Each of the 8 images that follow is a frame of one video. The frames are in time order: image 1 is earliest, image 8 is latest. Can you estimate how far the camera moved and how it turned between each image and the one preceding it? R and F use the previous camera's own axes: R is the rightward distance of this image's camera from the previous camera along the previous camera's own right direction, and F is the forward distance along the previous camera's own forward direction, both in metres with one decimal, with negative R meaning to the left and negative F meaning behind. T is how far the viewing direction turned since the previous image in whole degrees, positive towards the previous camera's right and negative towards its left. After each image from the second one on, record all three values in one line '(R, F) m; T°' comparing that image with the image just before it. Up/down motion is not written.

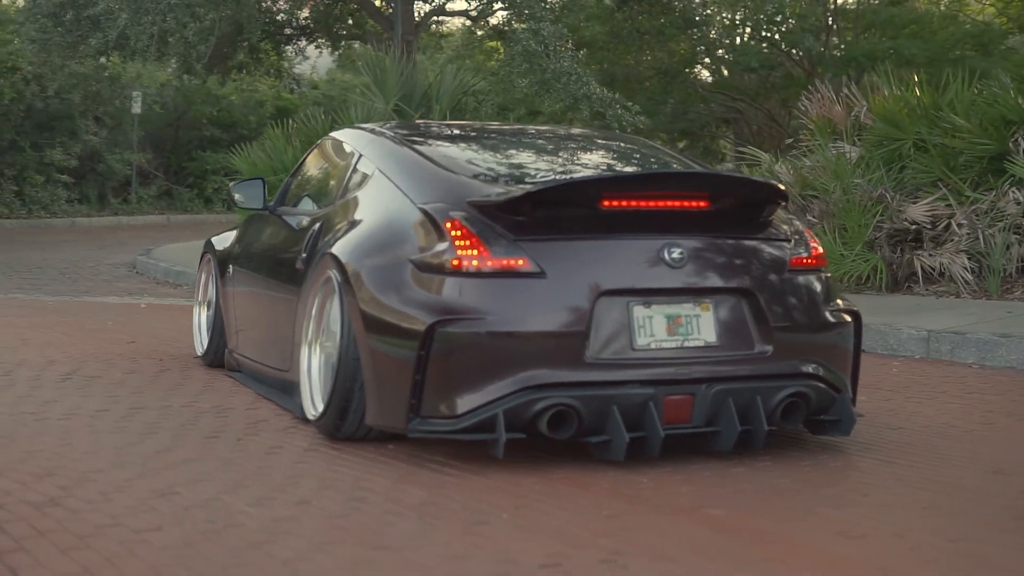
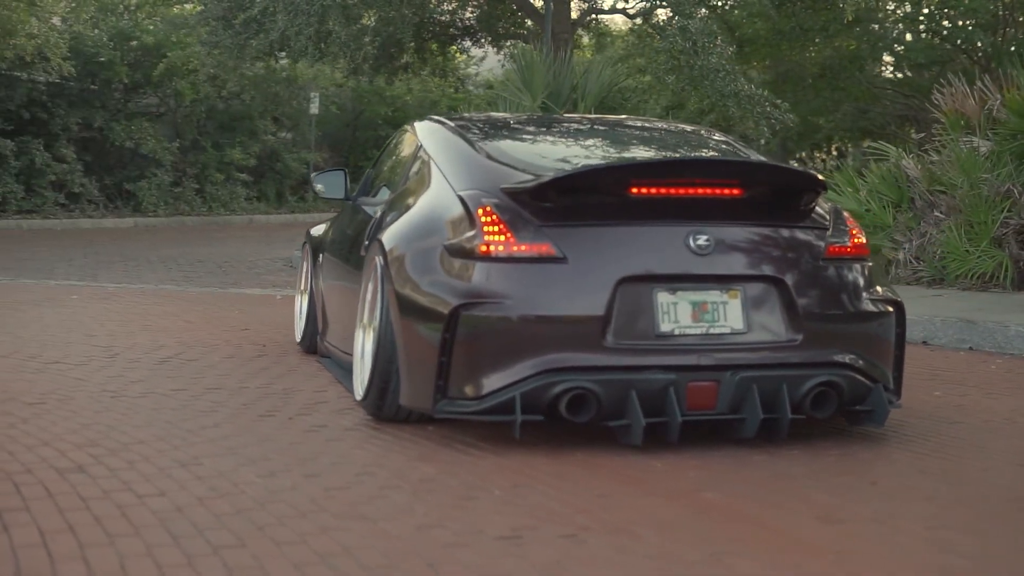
(+0.6, -0.1) m; -7°
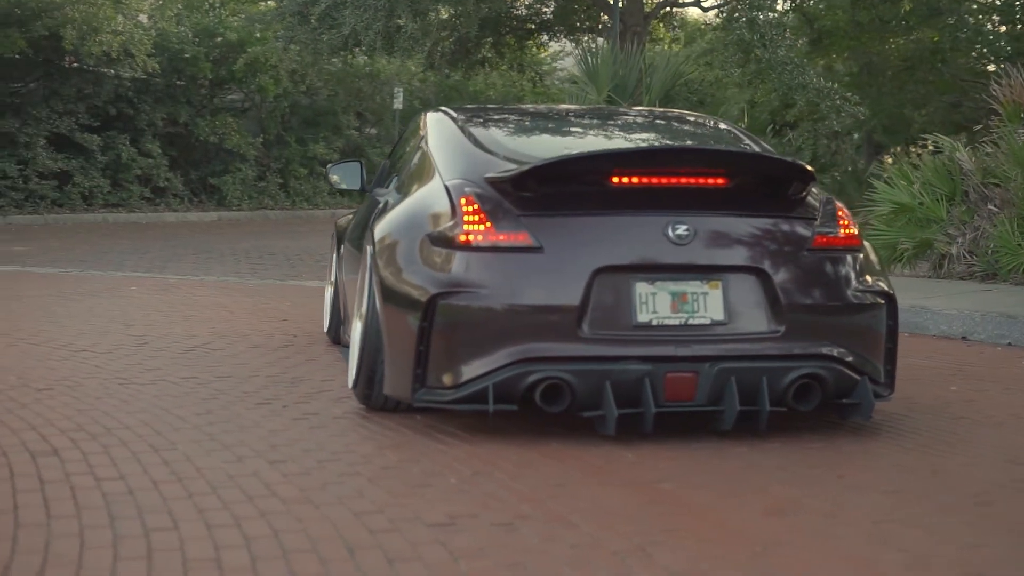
(+0.5, 0.0) m; -4°
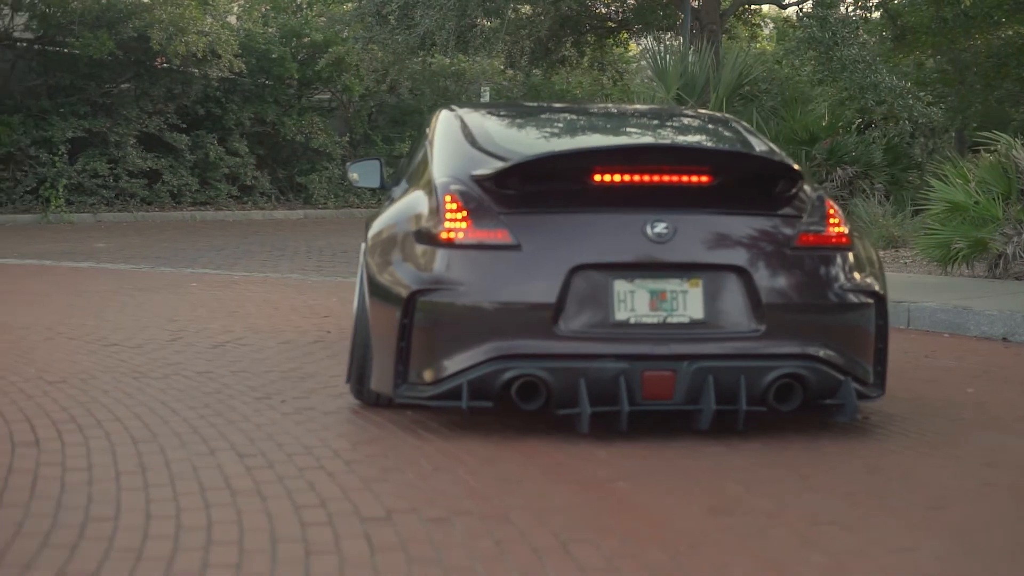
(+0.5, 0.0) m; -4°
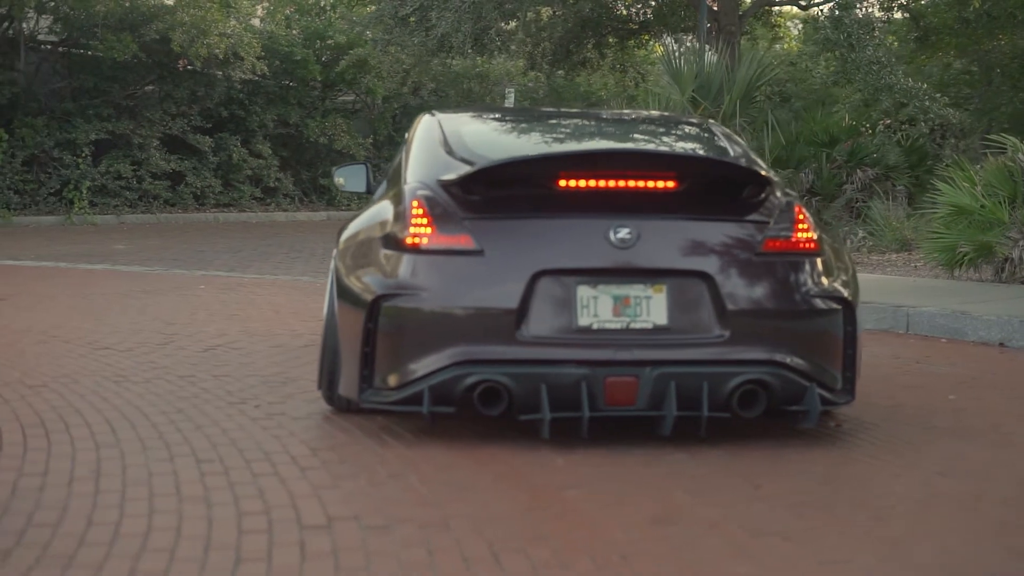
(+0.3, 0.0) m; -1°
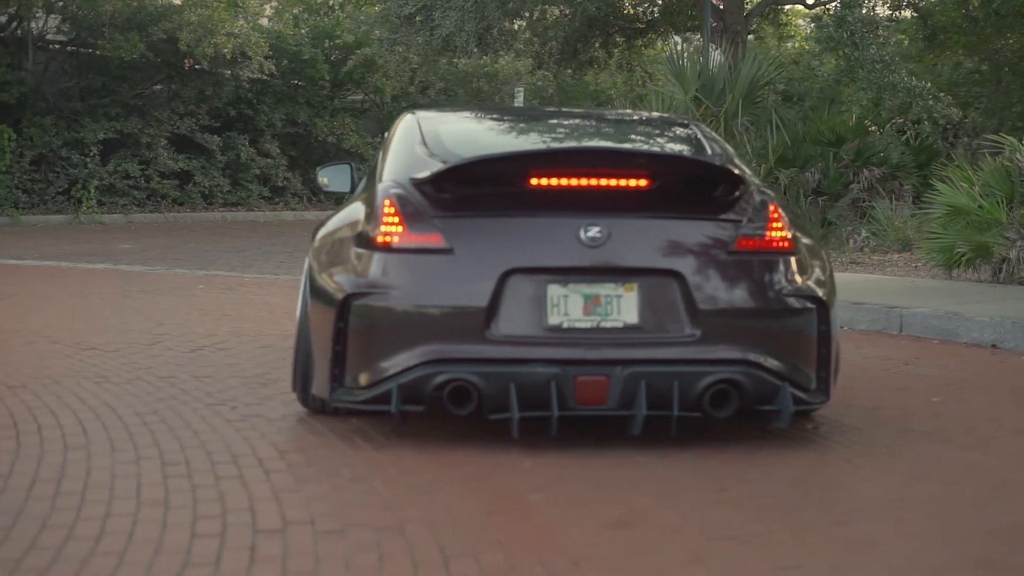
(+0.2, 0.0) m; -1°
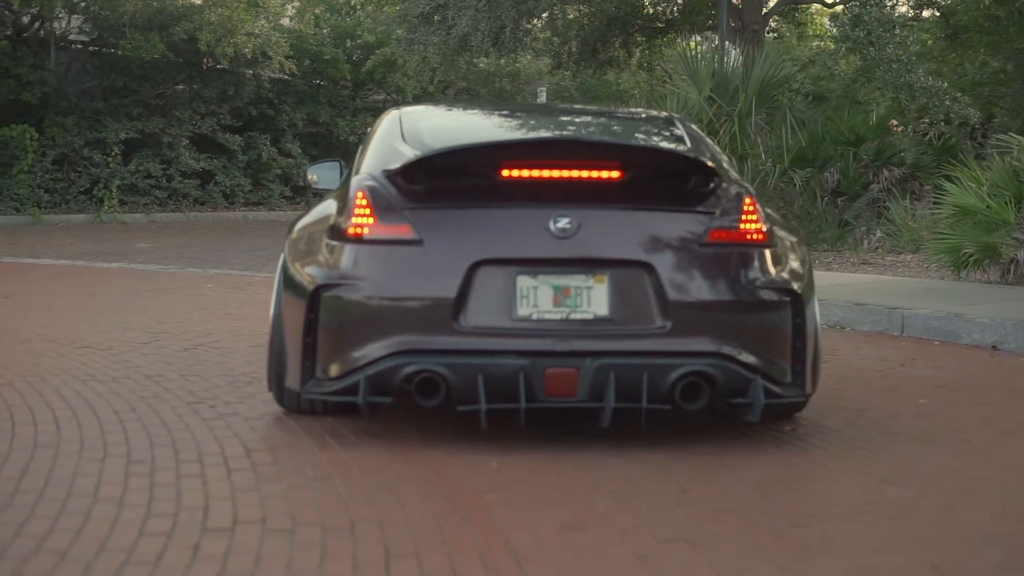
(+0.2, 0.0) m; -1°
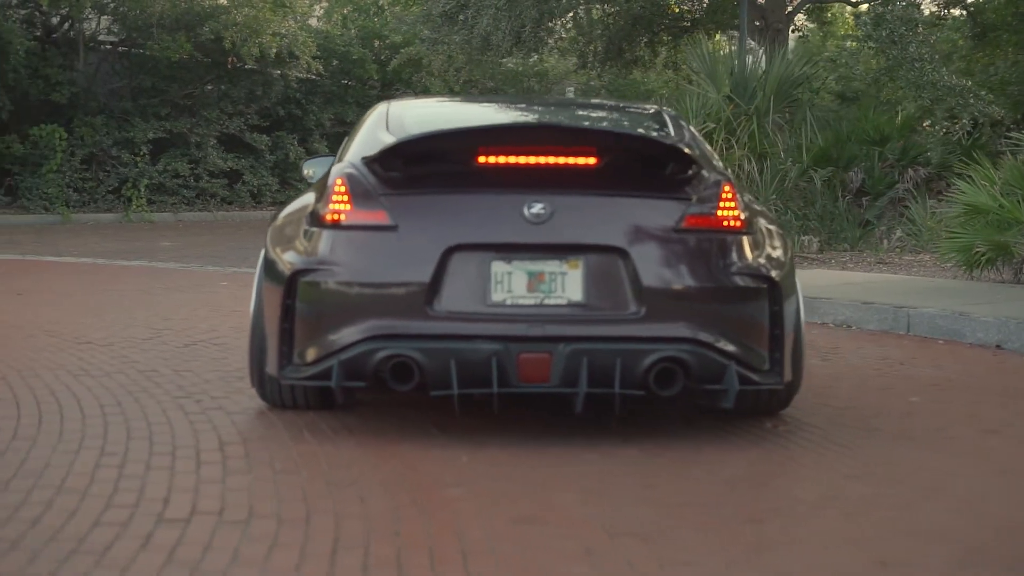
(+0.2, 0.0) m; -1°
